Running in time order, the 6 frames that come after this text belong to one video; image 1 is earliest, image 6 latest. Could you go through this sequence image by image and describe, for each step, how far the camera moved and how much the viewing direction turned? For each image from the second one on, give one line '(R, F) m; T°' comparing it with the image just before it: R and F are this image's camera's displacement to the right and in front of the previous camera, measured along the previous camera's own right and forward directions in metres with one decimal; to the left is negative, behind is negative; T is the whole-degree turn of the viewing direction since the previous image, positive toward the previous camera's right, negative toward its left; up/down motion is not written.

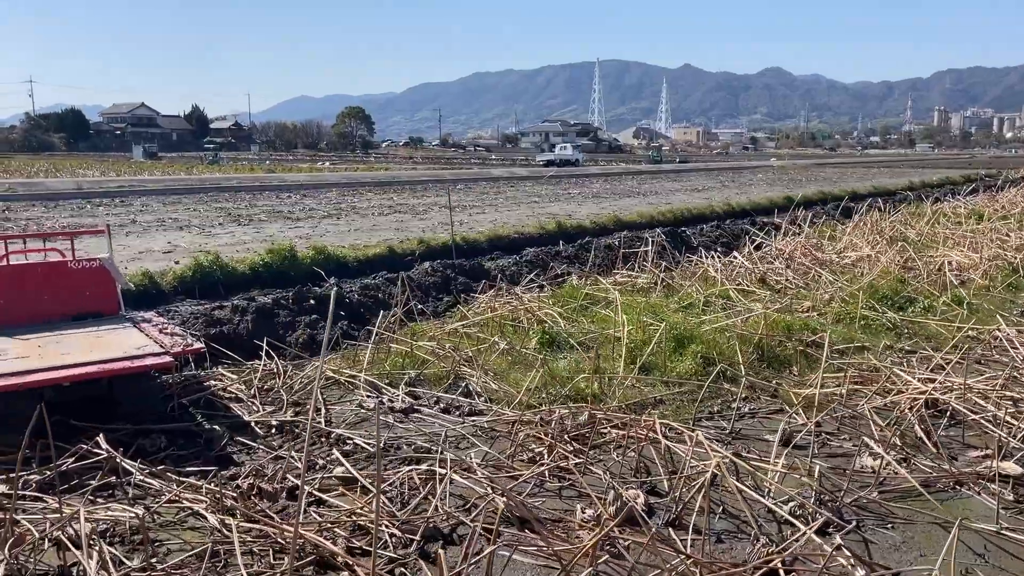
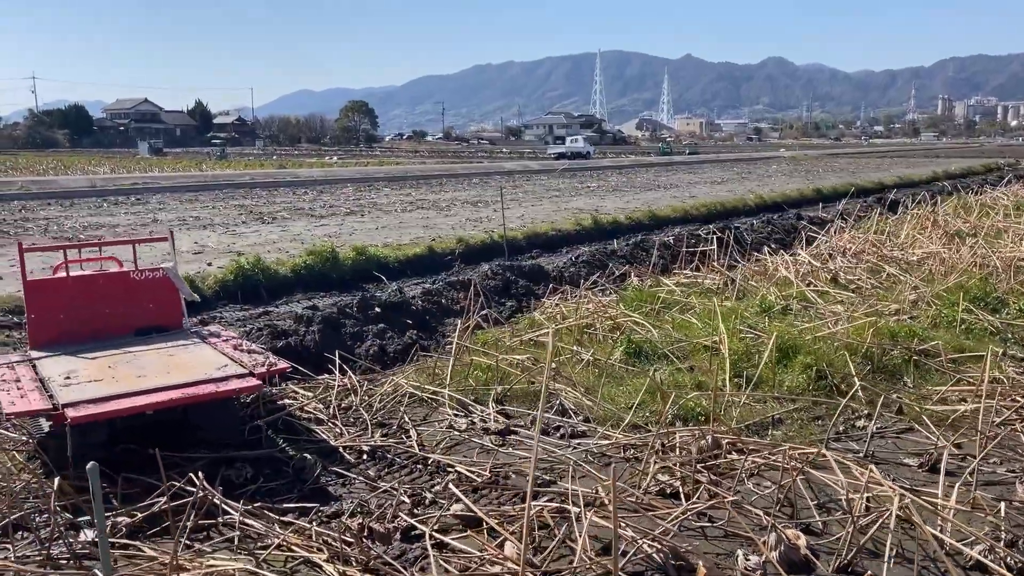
(-0.6, +0.5) m; 0°
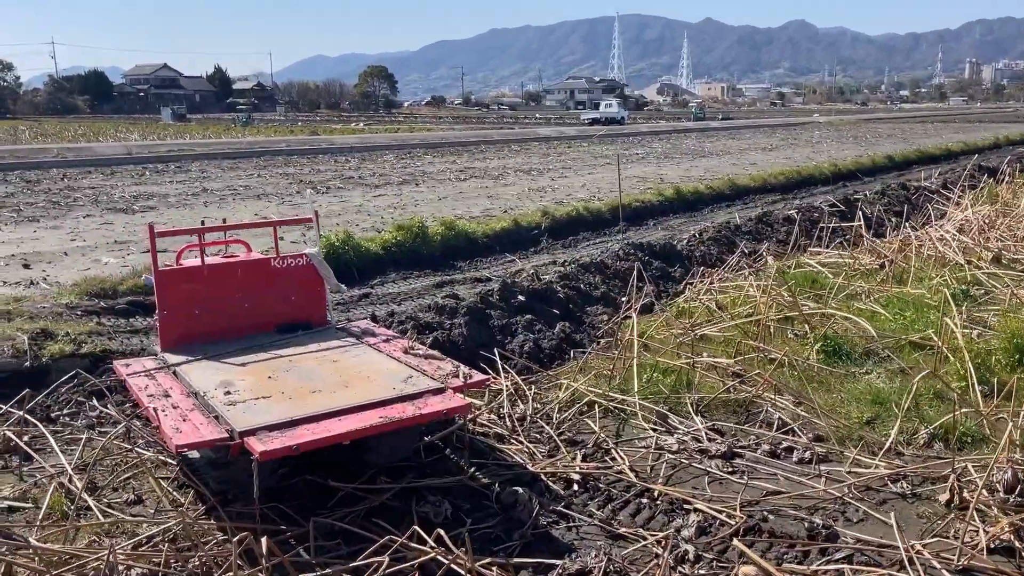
(-1.1, +0.9) m; -1°
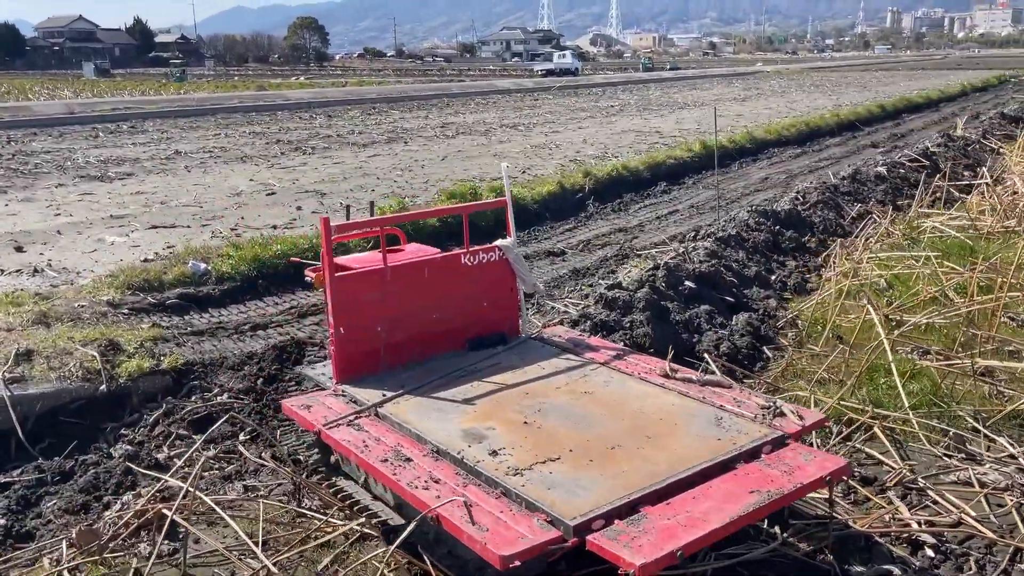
(-1.4, +1.1) m; +4°
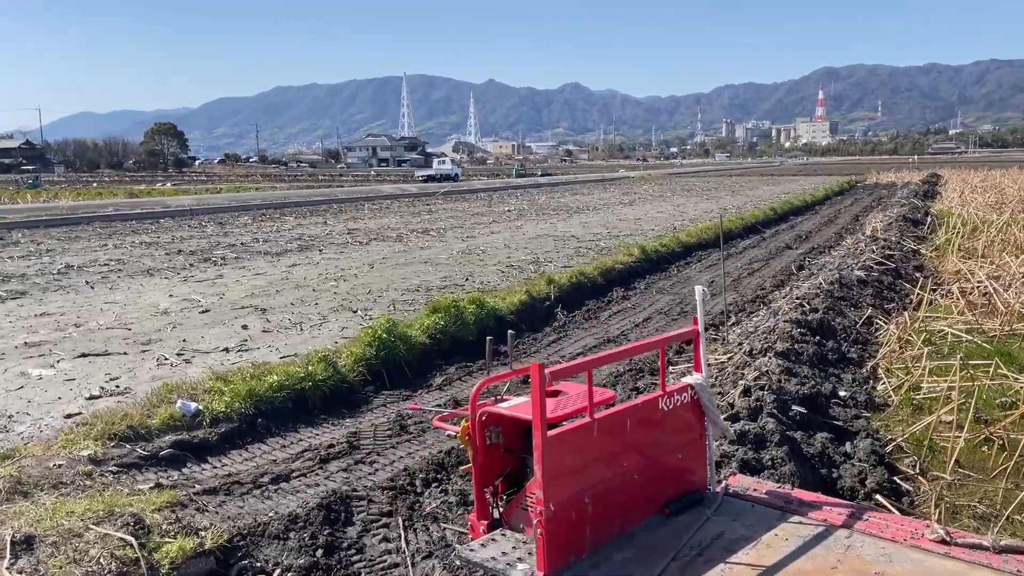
(-1.2, +0.8) m; +9°
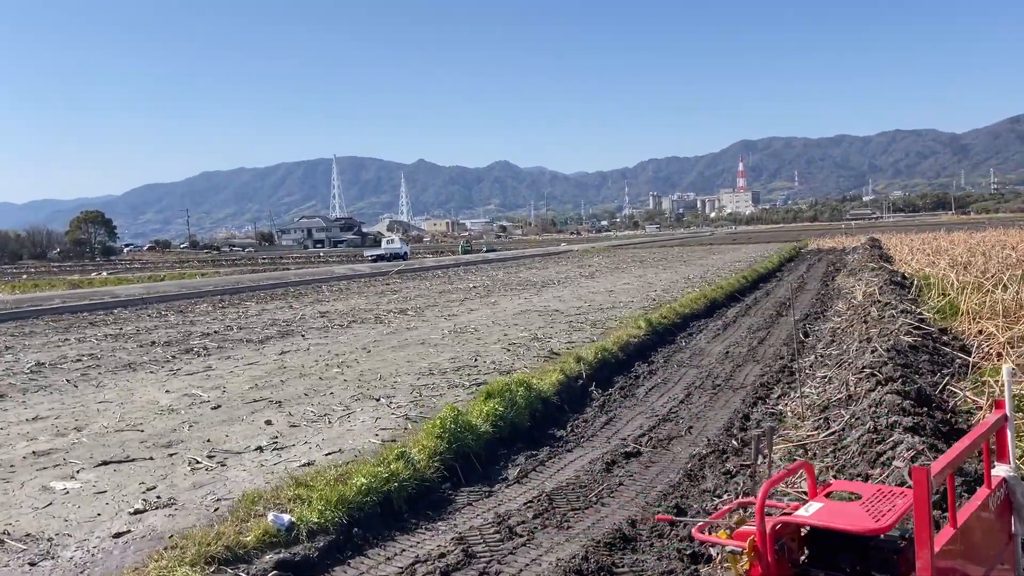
(-1.2, +0.5) m; +4°
